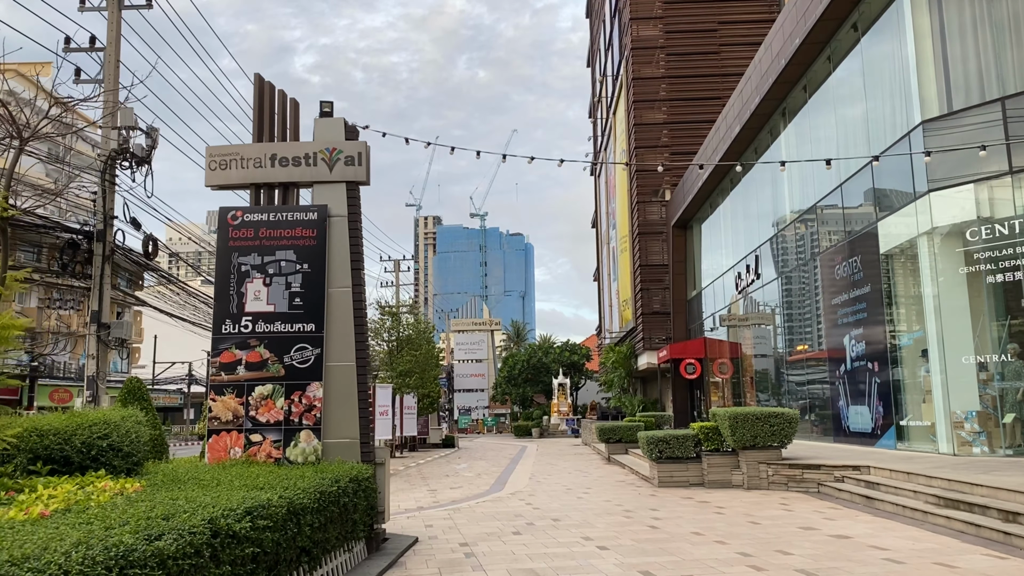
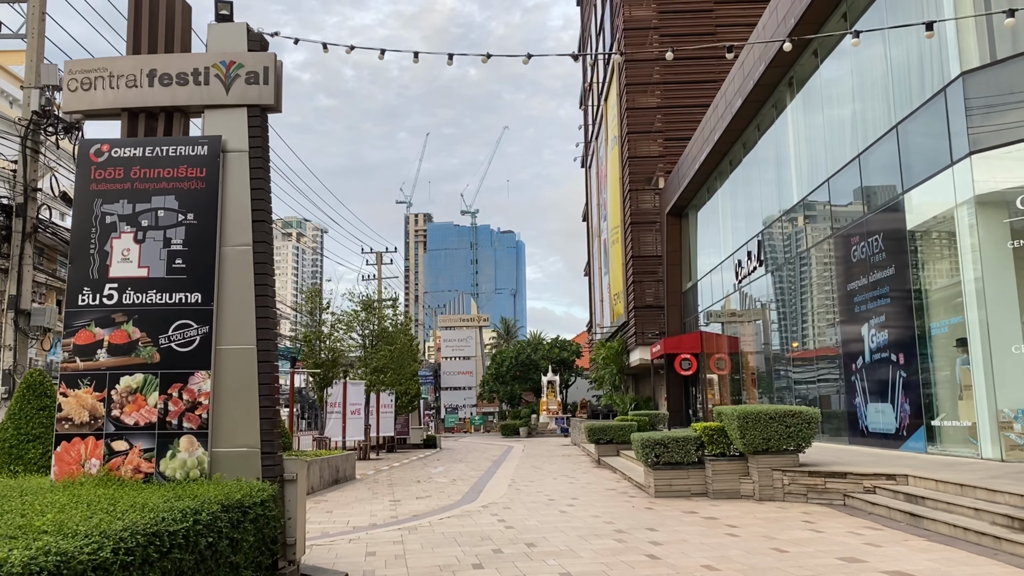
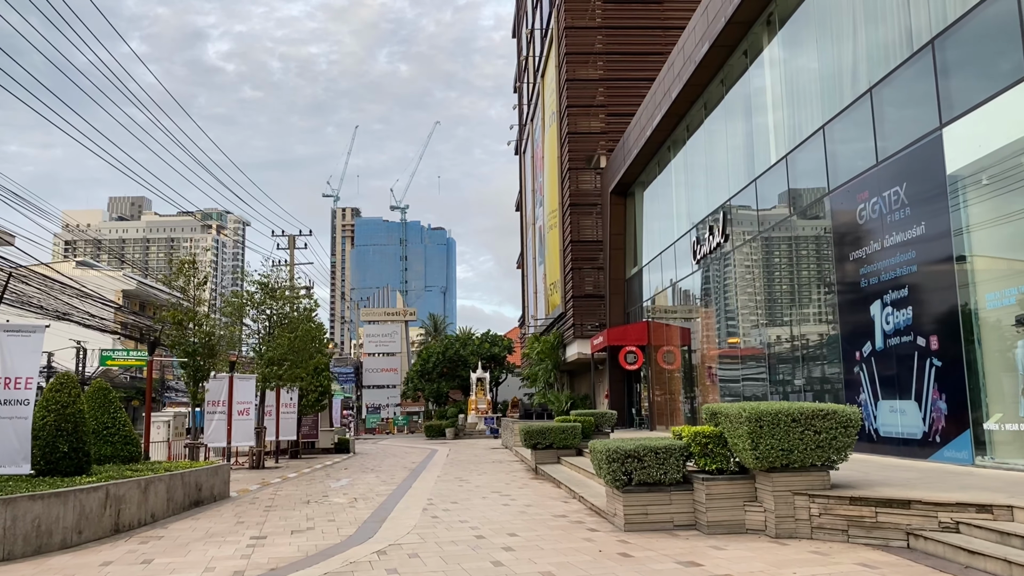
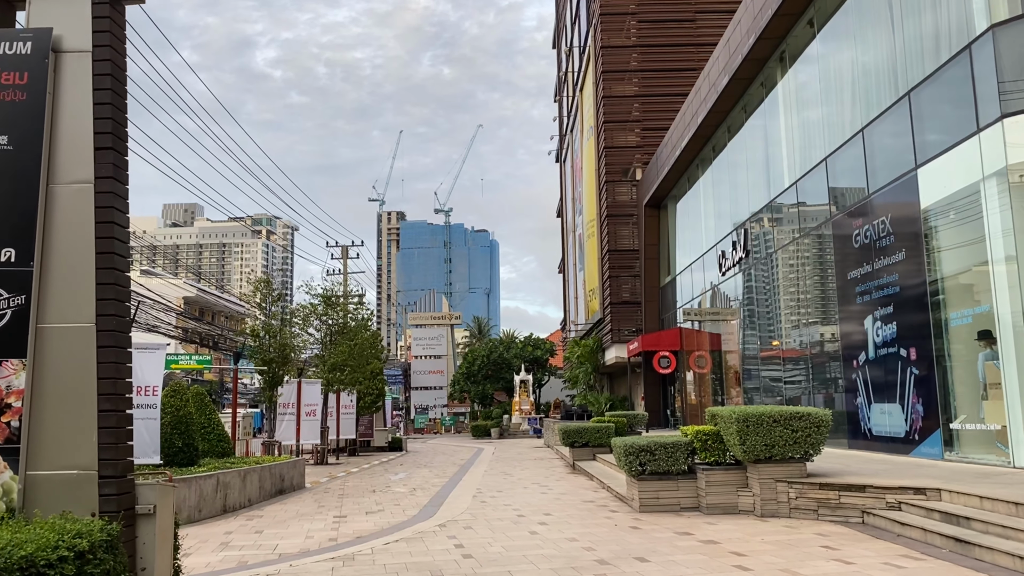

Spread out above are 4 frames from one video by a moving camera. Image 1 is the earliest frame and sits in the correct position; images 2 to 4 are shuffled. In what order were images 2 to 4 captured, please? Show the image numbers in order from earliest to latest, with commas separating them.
2, 4, 3
